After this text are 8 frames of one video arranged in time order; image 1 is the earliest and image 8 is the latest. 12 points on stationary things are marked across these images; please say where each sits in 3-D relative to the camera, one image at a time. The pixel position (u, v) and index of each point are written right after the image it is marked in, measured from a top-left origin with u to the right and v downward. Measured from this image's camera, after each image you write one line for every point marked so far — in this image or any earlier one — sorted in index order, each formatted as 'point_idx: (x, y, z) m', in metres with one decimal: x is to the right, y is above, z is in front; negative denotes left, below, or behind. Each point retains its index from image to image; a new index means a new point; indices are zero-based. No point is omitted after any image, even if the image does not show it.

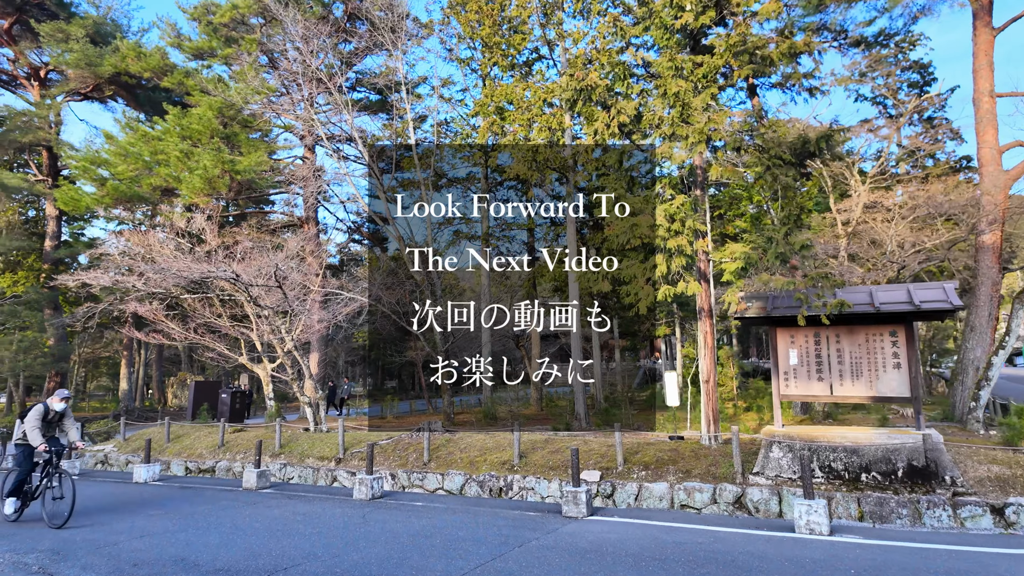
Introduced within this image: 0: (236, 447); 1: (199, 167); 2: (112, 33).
0: (-5.6, -3.2, +12.0) m
1: (-8.1, +3.1, +15.4) m
2: (-13.1, +8.4, +19.5) m
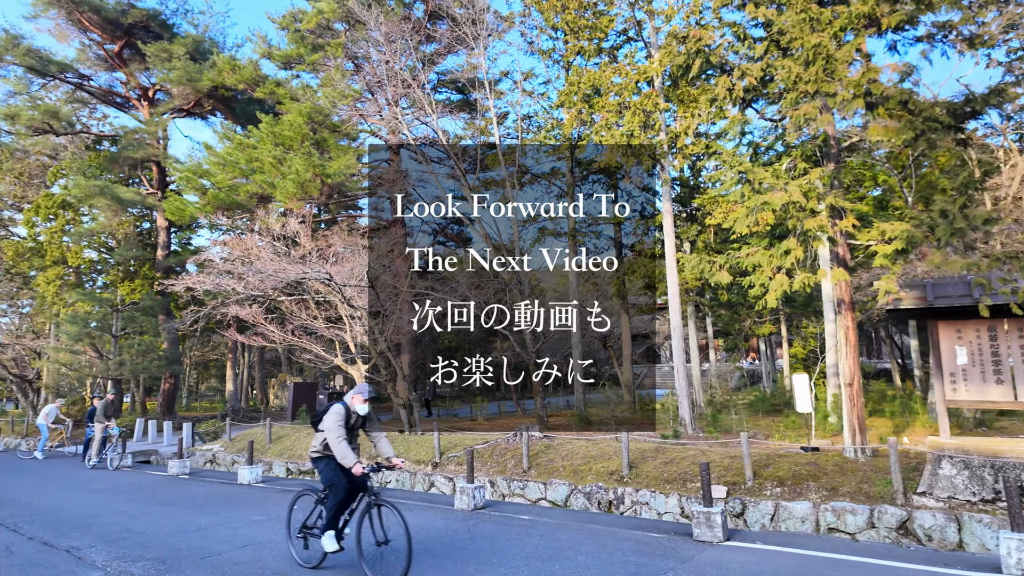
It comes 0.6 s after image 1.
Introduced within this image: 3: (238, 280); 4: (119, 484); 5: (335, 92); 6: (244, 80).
0: (-3.6, -3.2, +11.9) m
1: (-5.8, +3.1, +15.6) m
2: (-10.3, +8.2, +20.4) m
3: (-6.9, +0.2, +15.0) m
4: (-6.7, -3.3, +10.2) m
5: (-4.8, +5.3, +16.2) m
6: (-8.4, +6.5, +18.7) m
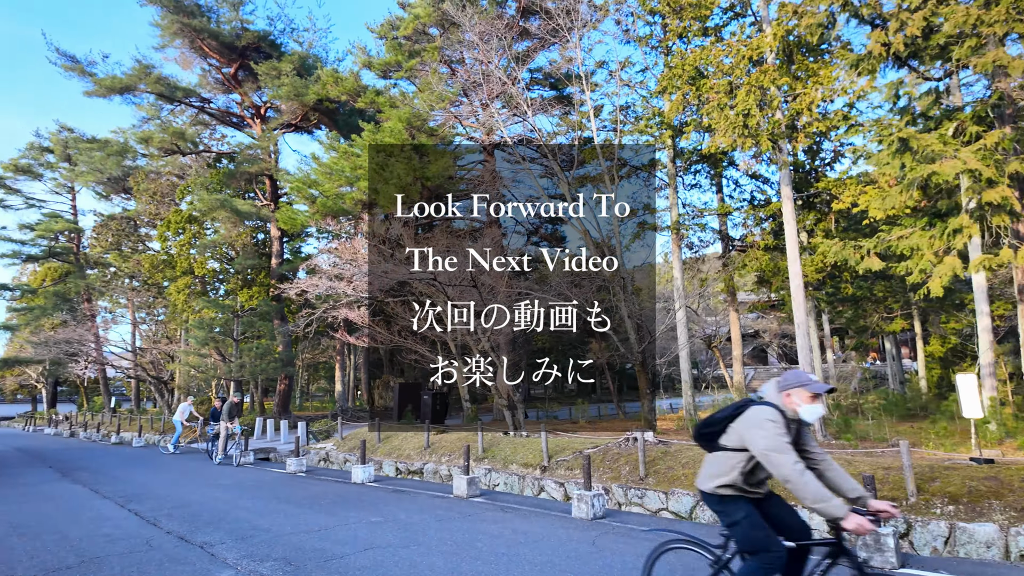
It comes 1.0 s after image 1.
0: (-1.4, -3.2, +11.9) m
1: (-3.2, +3.0, +15.9) m
2: (-7.1, +8.0, +21.3) m
3: (-4.3, +0.1, +15.4) m
4: (-4.8, -3.4, +10.6) m
5: (-2.2, +5.3, +16.4) m
6: (-5.4, +6.4, +19.4) m
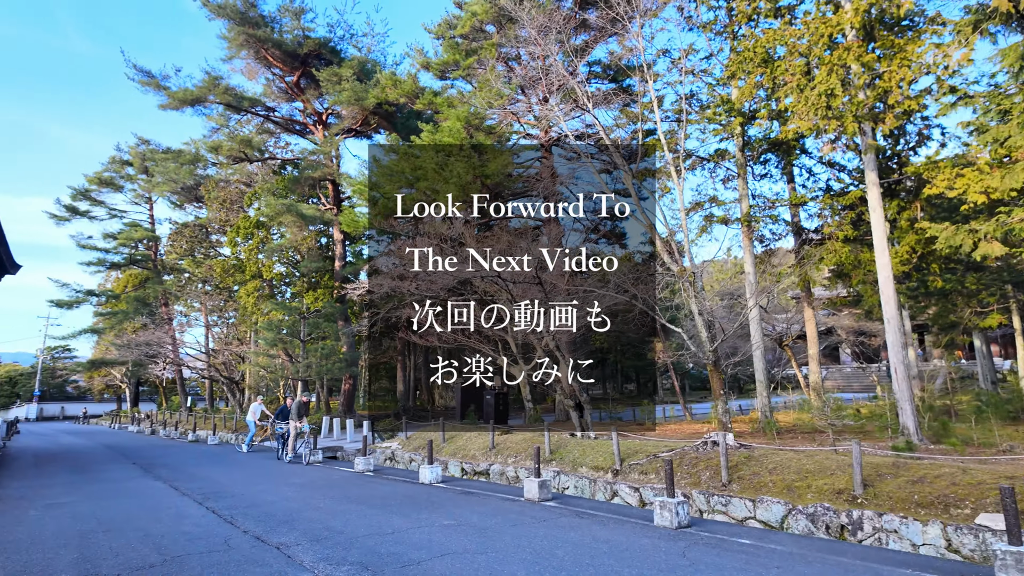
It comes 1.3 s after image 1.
0: (-0.1, -3.2, +11.7) m
1: (-1.6, +3.0, +15.8) m
2: (-5.0, +7.9, +21.6) m
3: (-2.7, +0.1, +15.5) m
4: (-3.6, -3.4, +10.7) m
5: (-0.6, +5.3, +16.2) m
6: (-3.5, +6.4, +19.5) m
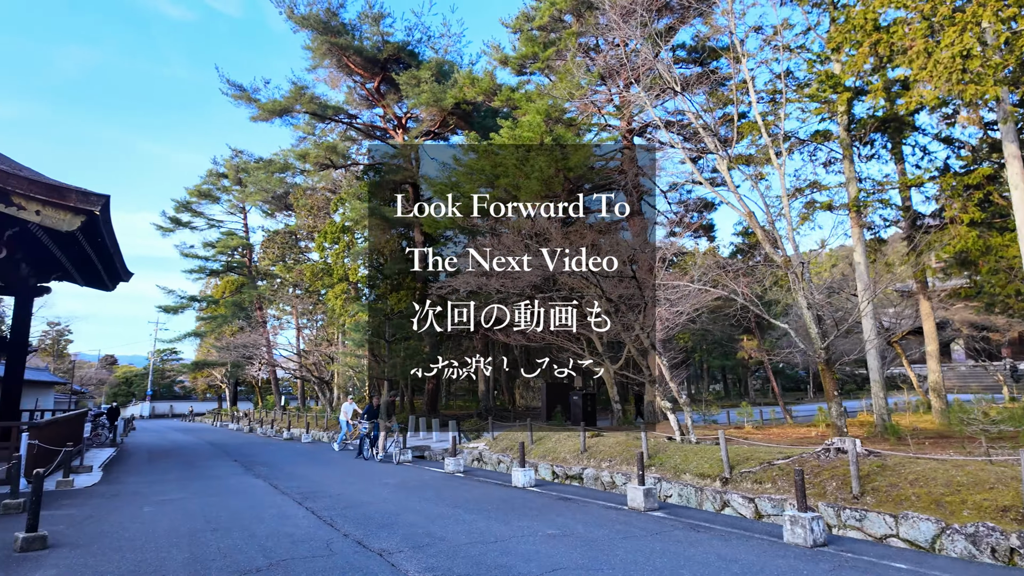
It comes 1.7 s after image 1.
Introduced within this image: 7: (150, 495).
0: (+1.7, -3.1, +11.2) m
1: (+0.6, +3.1, +15.4) m
2: (-2.2, +7.9, +21.6) m
3: (-0.5, +0.2, +15.2) m
4: (-1.9, -3.4, +10.6) m
5: (+1.6, +5.4, +15.7) m
6: (-0.9, +6.4, +19.3) m
7: (-5.4, -3.1, +8.9) m
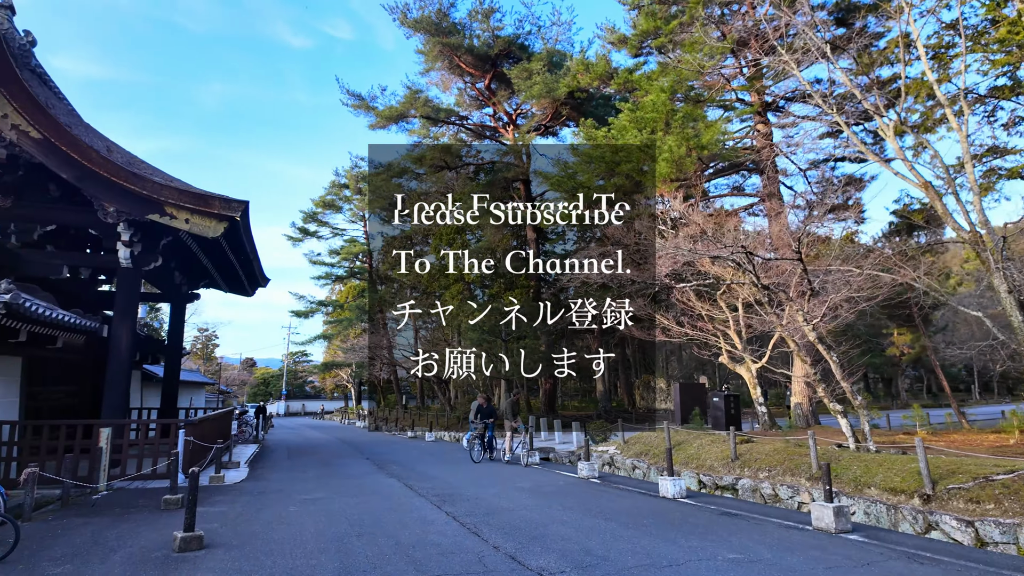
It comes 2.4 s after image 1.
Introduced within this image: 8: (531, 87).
0: (+4.1, -2.9, +9.9) m
1: (+3.6, +3.3, +14.4) m
2: (+1.8, +8.1, +20.9) m
3: (+2.6, +0.3, +14.3) m
4: (+0.5, -3.3, +10.0) m
5: (+4.5, +5.6, +14.5) m
6: (+2.7, +6.6, +18.4) m
7: (-3.3, -3.1, +9.0) m
8: (+0.6, +6.6, +19.4) m
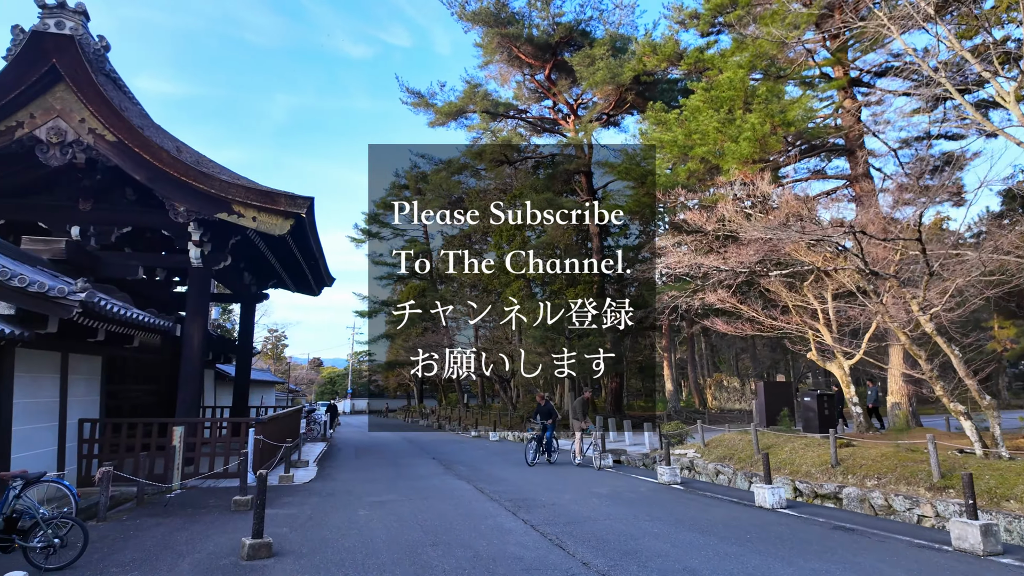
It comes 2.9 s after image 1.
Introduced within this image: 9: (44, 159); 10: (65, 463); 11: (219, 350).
0: (+5.3, -2.7, +8.9) m
1: (+5.1, +3.5, +13.4) m
2: (+3.8, +8.2, +20.1) m
3: (+4.1, +0.5, +13.4) m
4: (+1.7, -3.2, +9.3) m
5: (+6.0, +5.8, +13.4) m
6: (+4.5, +6.8, +17.5) m
7: (-2.2, -3.0, +8.7) m
8: (+2.6, +6.7, +18.7) m
9: (-8.5, +2.3, +10.8) m
10: (-7.3, -2.9, +9.7) m
11: (-8.2, -1.7, +16.7) m
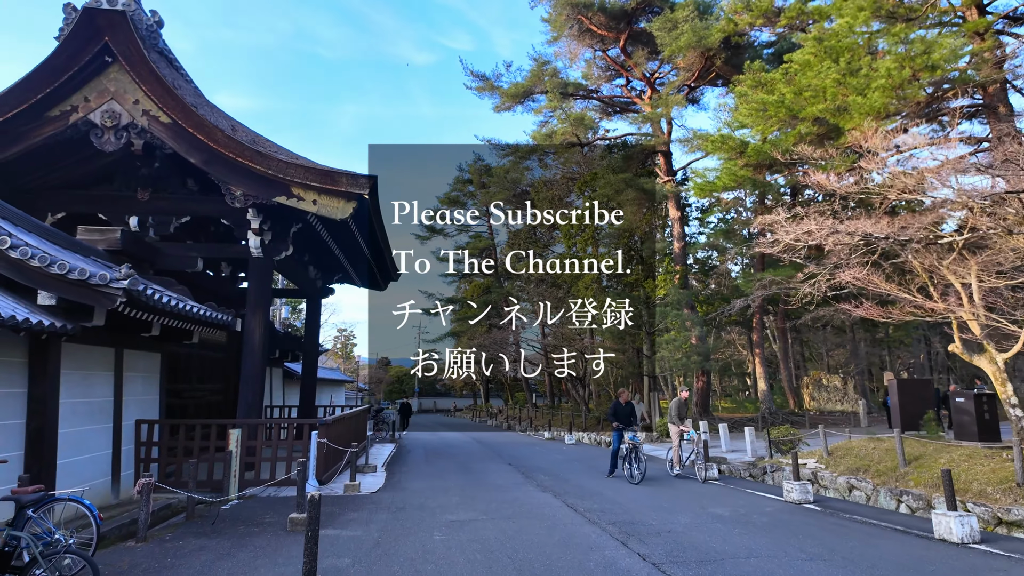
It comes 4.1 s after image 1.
0: (+6.5, -2.4, +6.9) m
1: (+6.7, +3.8, +11.3) m
2: (+6.0, +8.6, +18.1) m
3: (+5.8, +0.8, +11.5) m
4: (+3.0, -2.9, +7.7) m
5: (+7.5, +6.2, +11.3) m
6: (+6.5, +7.1, +15.5) m
7: (-0.9, -2.8, +7.4) m
8: (+4.7, +7.1, +16.9) m
9: (-7.1, +2.5, +10.2) m
10: (-5.9, -2.7, +9.0) m
11: (-6.1, -1.6, +16.1) m
